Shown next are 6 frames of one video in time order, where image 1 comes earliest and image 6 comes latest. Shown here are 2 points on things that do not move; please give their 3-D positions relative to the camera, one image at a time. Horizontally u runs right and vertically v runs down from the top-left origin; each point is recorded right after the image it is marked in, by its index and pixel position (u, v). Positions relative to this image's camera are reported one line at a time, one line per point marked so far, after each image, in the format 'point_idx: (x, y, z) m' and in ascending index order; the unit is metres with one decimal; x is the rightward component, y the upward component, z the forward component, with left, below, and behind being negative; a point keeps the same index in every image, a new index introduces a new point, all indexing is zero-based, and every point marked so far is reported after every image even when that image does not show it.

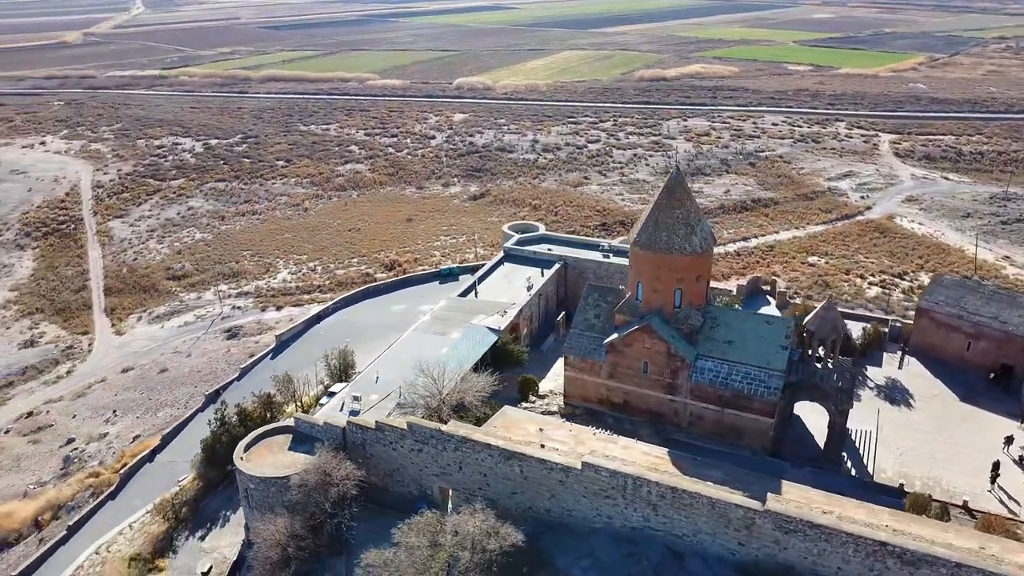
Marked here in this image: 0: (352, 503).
0: (-3.2, -4.2, +16.1) m
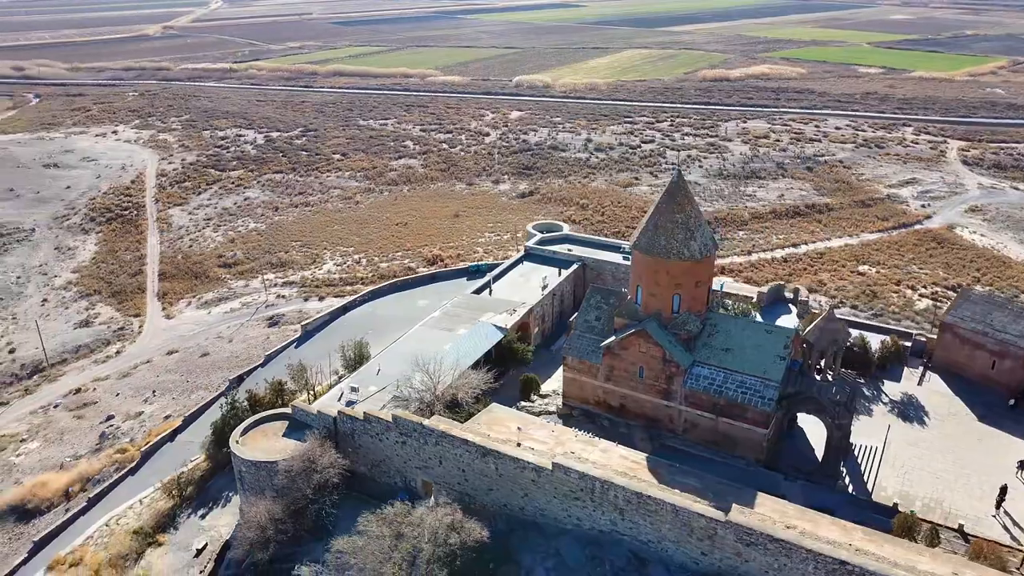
0: (-3.6, -4.1, +16.6) m
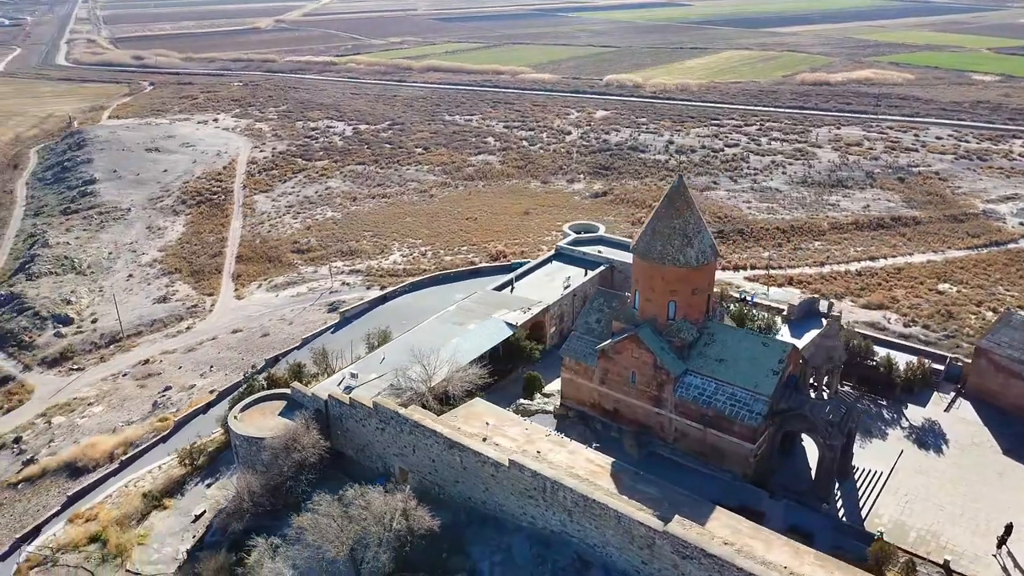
0: (-4.2, -3.8, +17.3) m
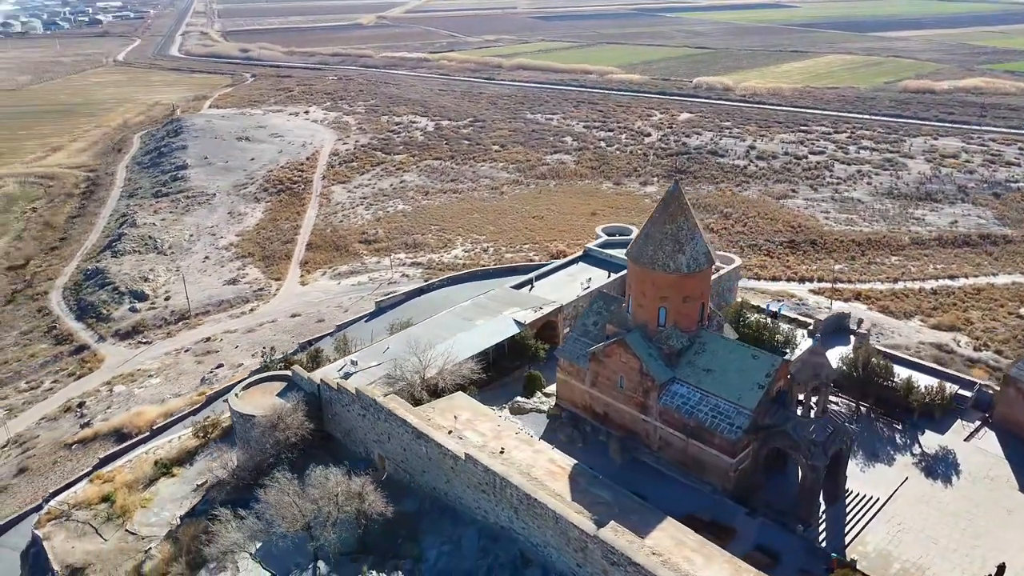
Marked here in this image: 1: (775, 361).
0: (-4.7, -3.6, +18.0) m
1: (+5.5, -1.5, +17.2) m
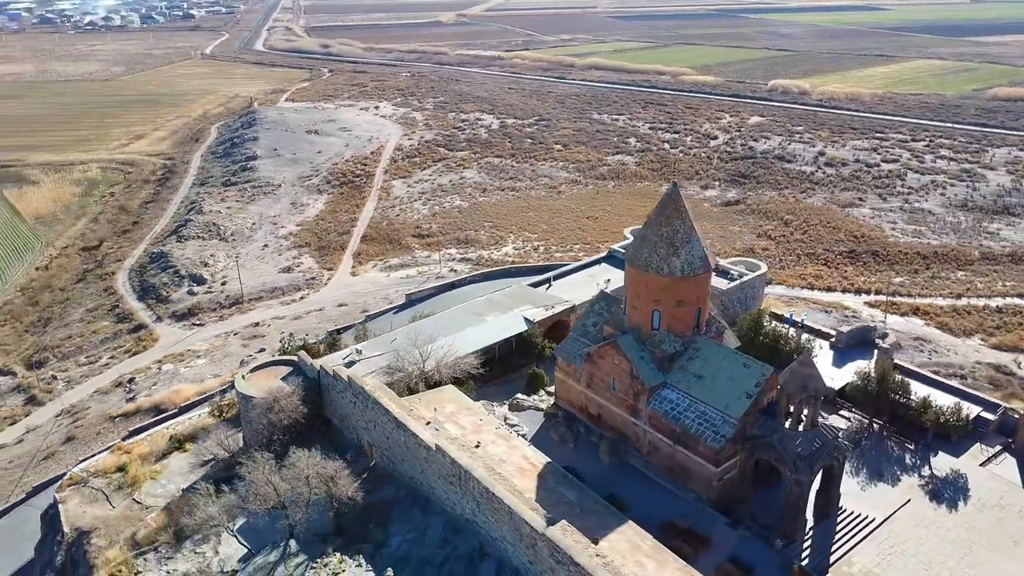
0: (-4.9, -3.3, +18.6) m
1: (+5.1, -1.7, +16.8) m
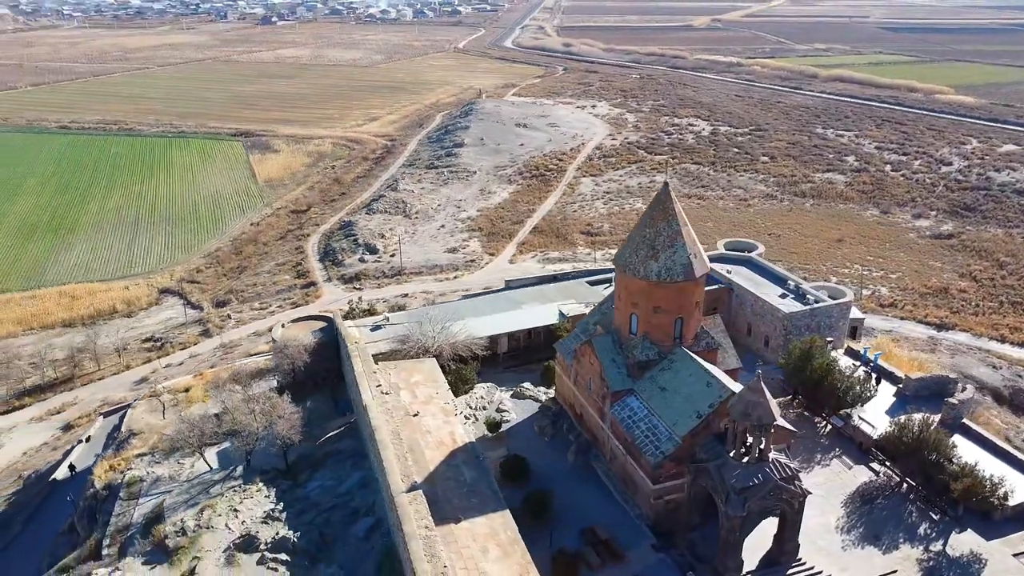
0: (-5.3, -2.3, +20.4) m
1: (+3.9, -2.0, +15.7) m
